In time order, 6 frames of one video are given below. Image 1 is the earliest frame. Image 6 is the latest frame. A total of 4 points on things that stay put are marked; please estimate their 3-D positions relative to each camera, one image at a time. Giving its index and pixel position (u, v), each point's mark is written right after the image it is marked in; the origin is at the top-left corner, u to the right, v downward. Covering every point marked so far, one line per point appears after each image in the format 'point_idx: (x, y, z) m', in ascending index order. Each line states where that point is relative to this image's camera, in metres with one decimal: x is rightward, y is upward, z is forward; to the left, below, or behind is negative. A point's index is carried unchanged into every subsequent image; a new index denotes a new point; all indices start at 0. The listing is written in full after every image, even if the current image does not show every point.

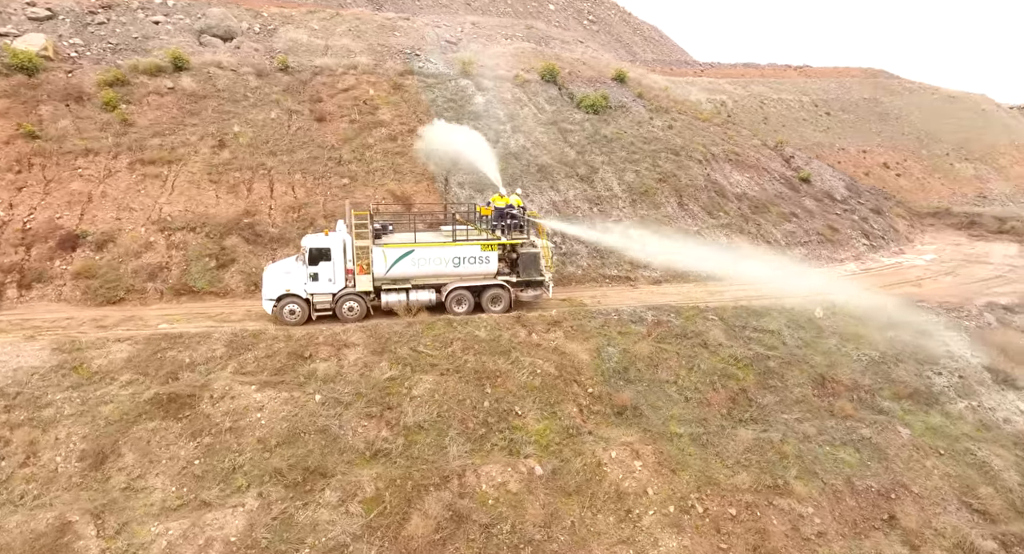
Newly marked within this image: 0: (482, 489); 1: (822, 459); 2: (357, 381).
0: (-0.5, -3.8, +9.7) m
1: (+6.2, -3.7, +10.9) m
2: (-3.2, -2.2, +11.4) m
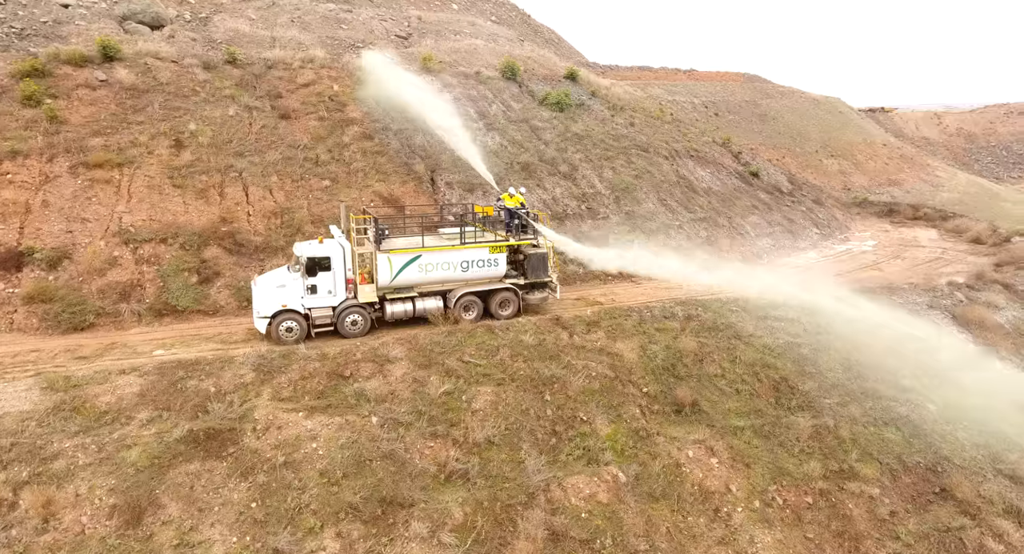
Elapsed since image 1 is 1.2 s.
0: (+1.0, -3.9, +9.3) m
1: (+7.6, -3.5, +11.4) m
2: (-1.9, -2.4, +10.6) m
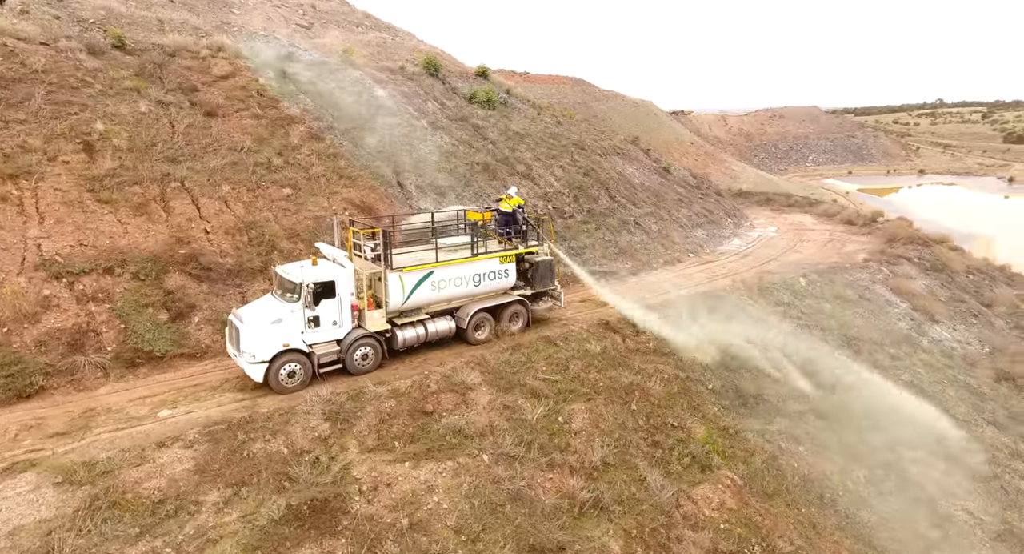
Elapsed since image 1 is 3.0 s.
0: (+3.3, -4.0, +9.1) m
1: (+9.1, -3.1, +12.8) m
2: (0.0, -2.7, +9.6) m
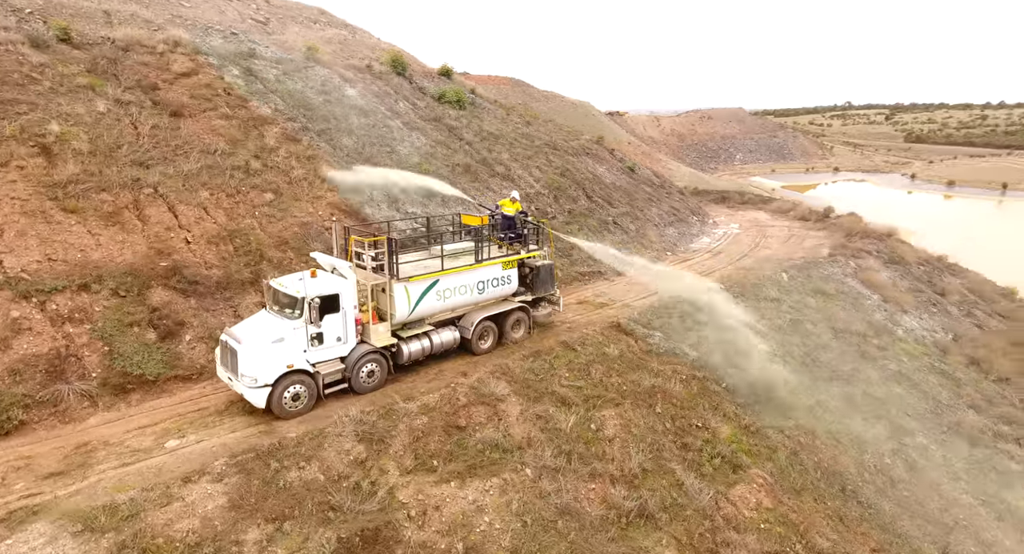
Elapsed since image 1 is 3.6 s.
0: (+4.0, -4.0, +9.2) m
1: (+9.3, -3.0, +13.4) m
2: (+0.7, -2.8, +9.4) m
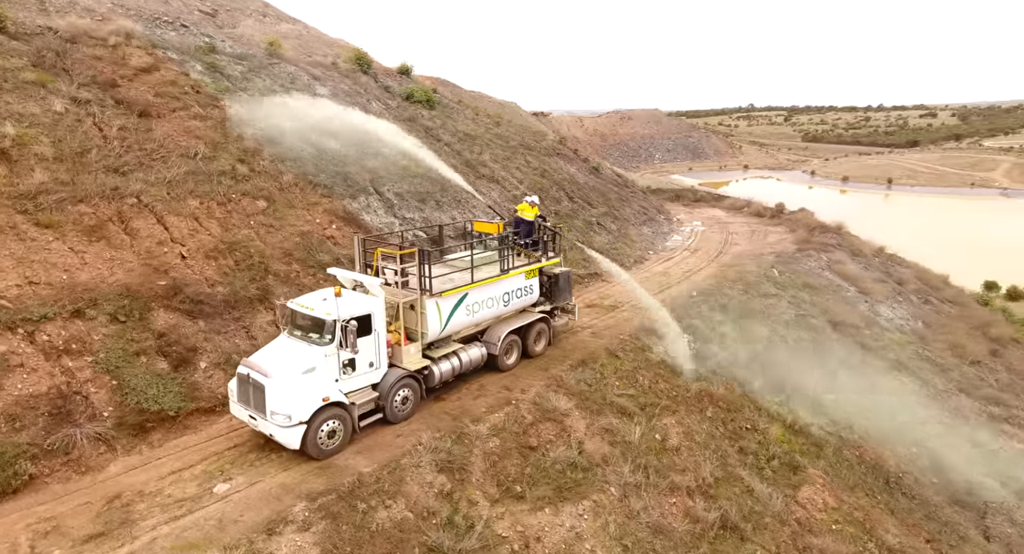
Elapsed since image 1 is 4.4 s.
0: (+5.2, -4.1, +9.3) m
1: (+10.0, -2.9, +14.1) m
2: (+1.9, -3.0, +9.1) m
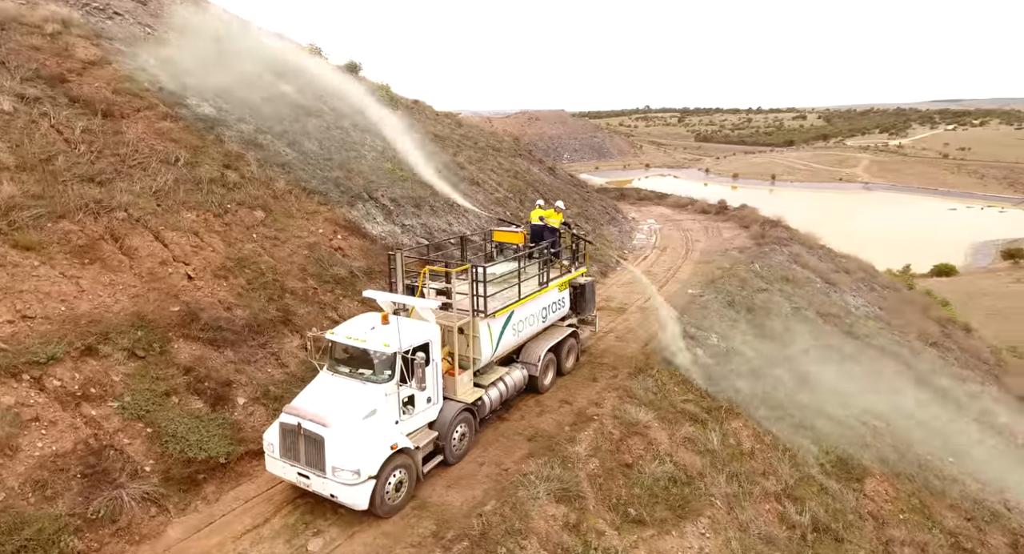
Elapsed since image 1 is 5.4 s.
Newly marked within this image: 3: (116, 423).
0: (+6.7, -4.1, +9.7) m
1: (+10.7, -2.7, +15.1) m
2: (+3.3, -3.1, +9.0) m
3: (-5.7, -2.1, +7.7) m
